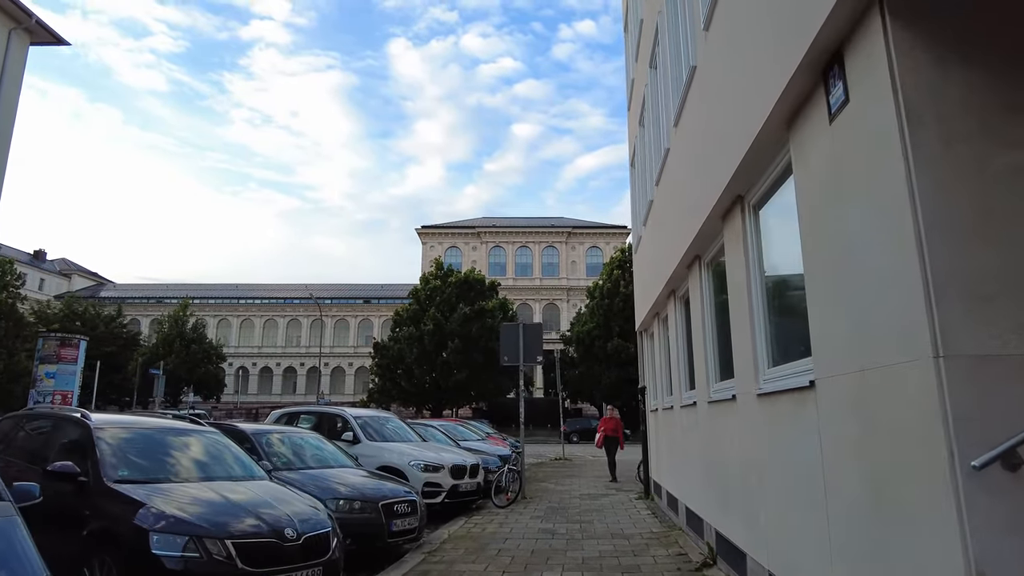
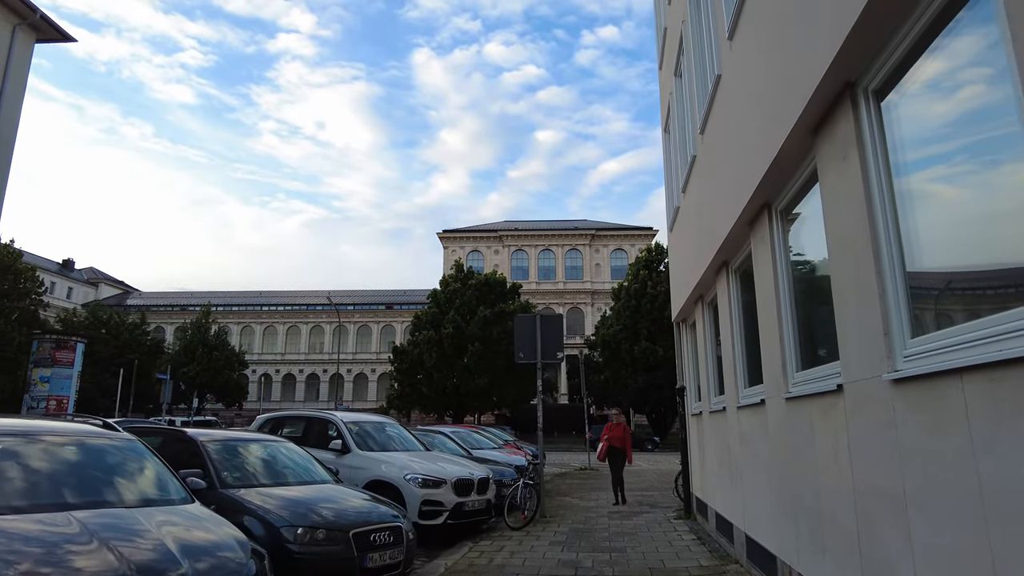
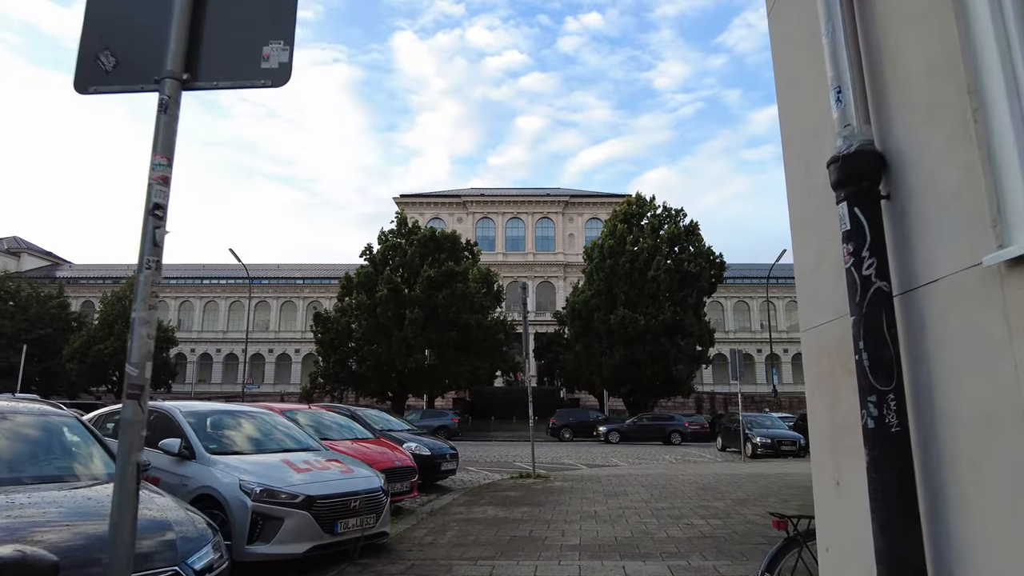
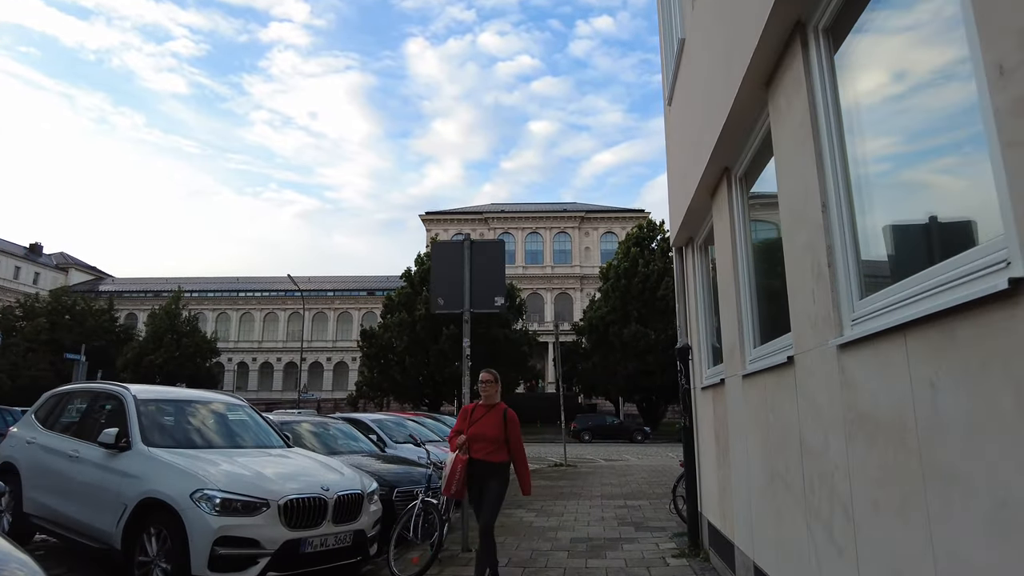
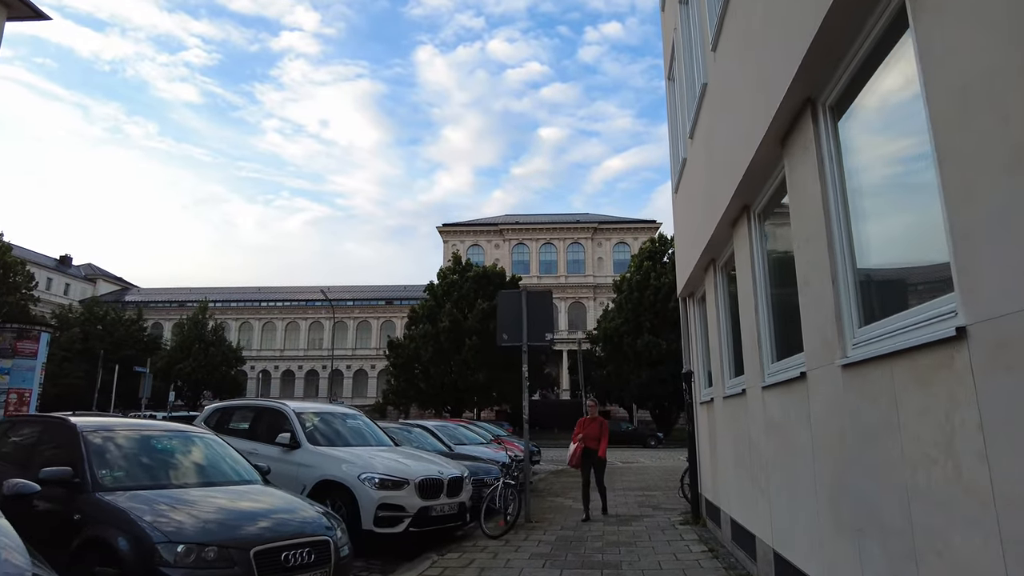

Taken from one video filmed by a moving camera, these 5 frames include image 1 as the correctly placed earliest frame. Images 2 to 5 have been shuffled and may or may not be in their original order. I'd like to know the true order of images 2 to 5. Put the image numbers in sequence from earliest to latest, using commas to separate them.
2, 5, 4, 3
